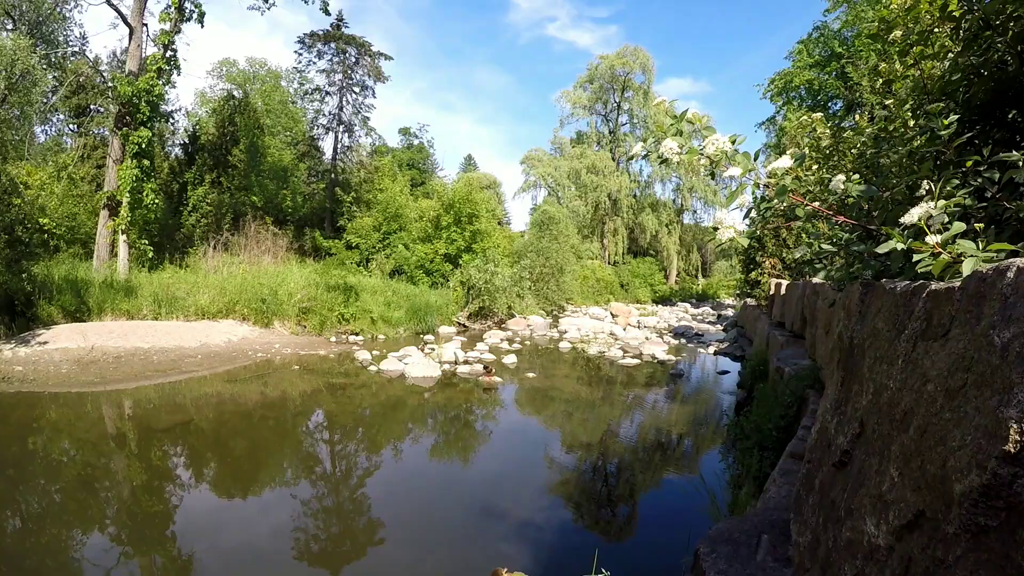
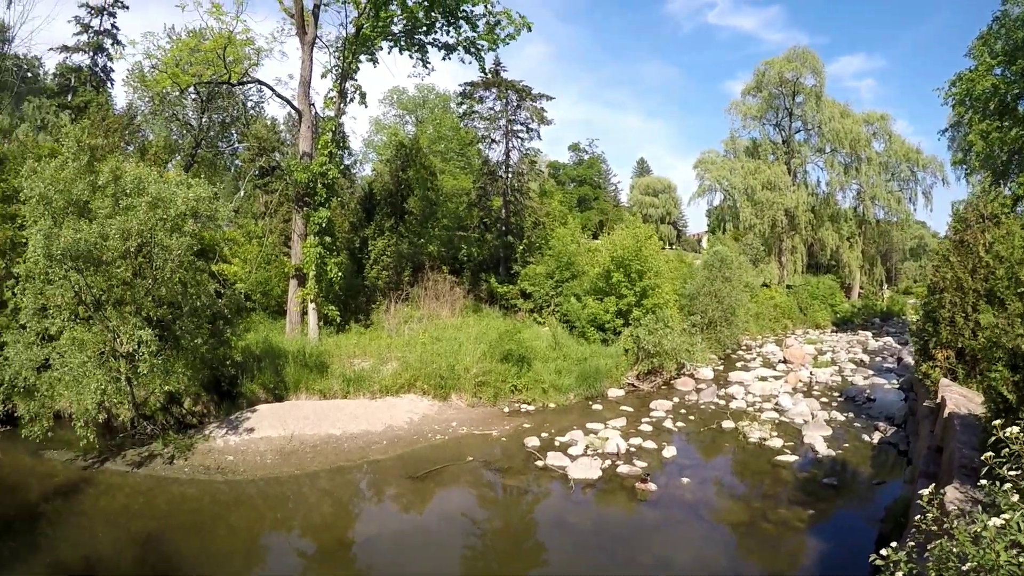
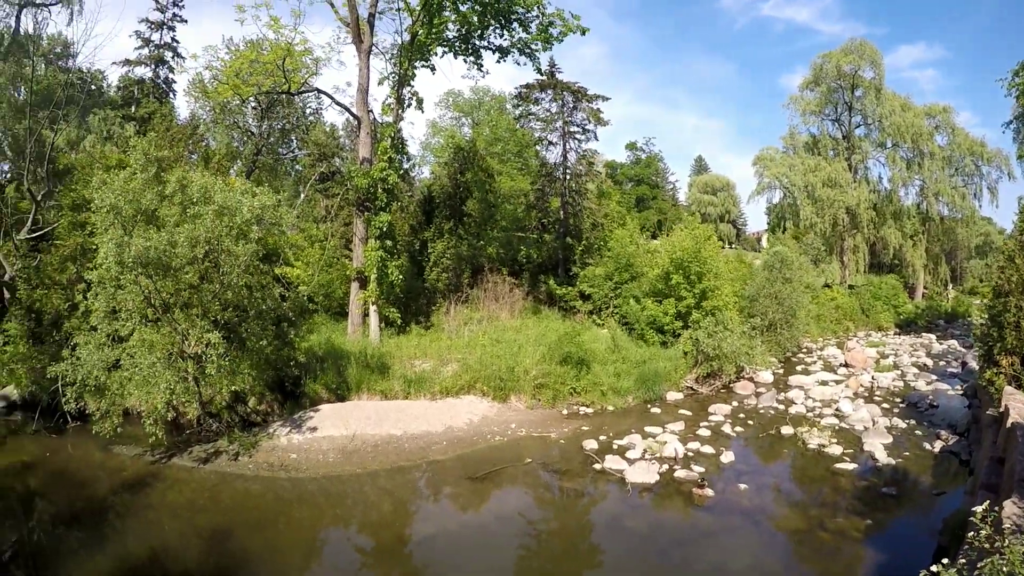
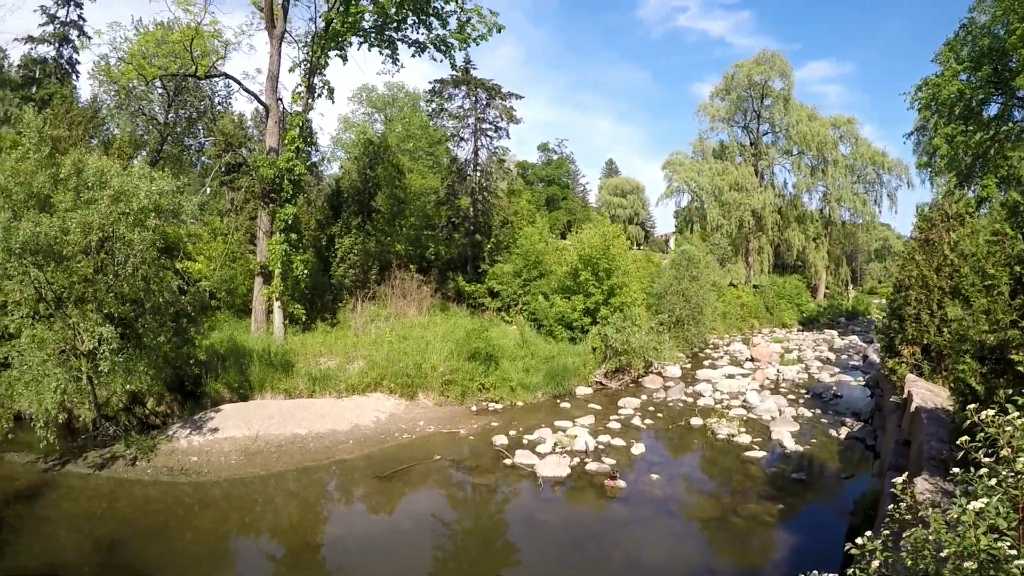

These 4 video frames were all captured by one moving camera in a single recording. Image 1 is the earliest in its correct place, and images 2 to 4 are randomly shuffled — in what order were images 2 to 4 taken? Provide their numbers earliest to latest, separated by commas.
4, 2, 3
